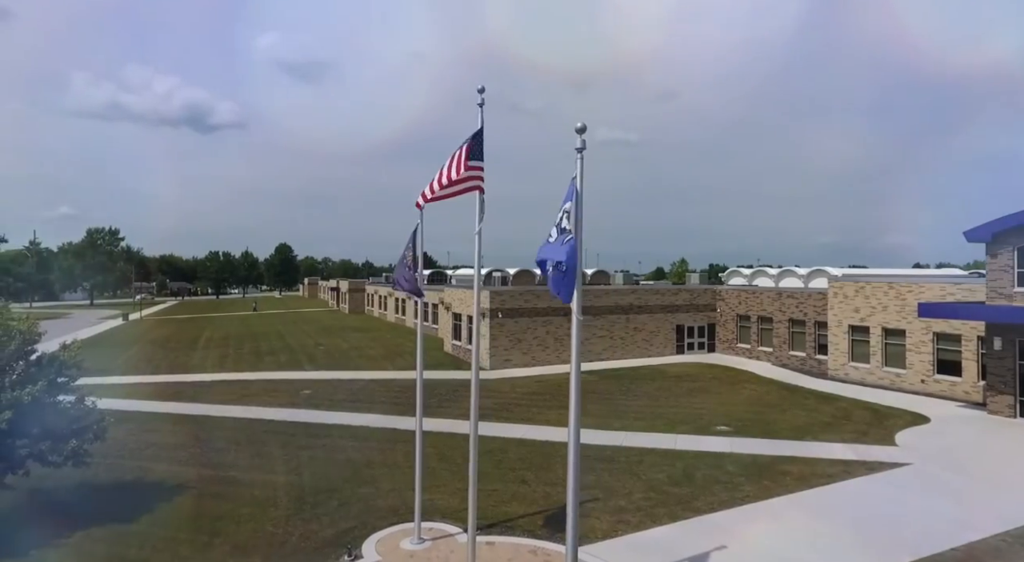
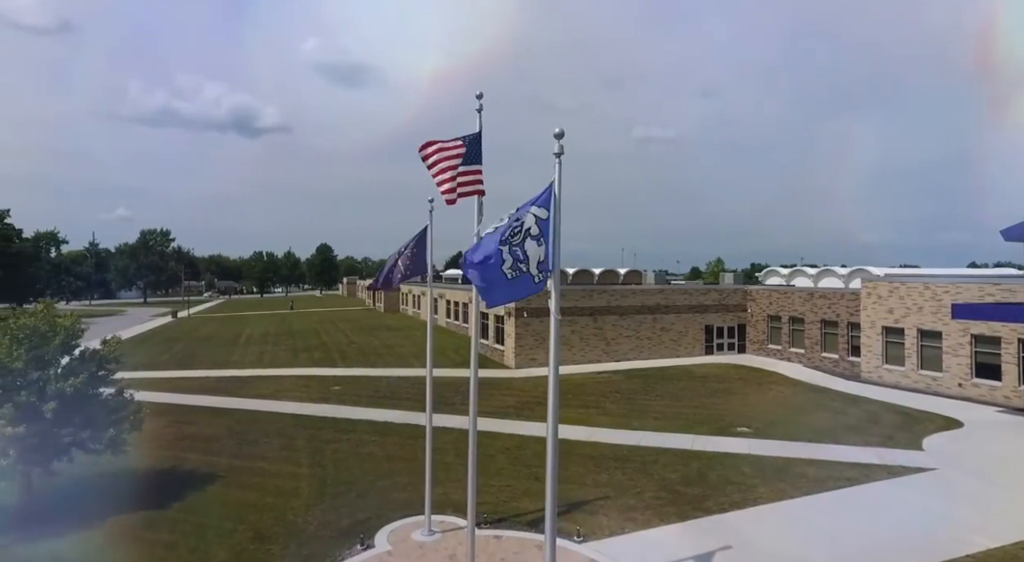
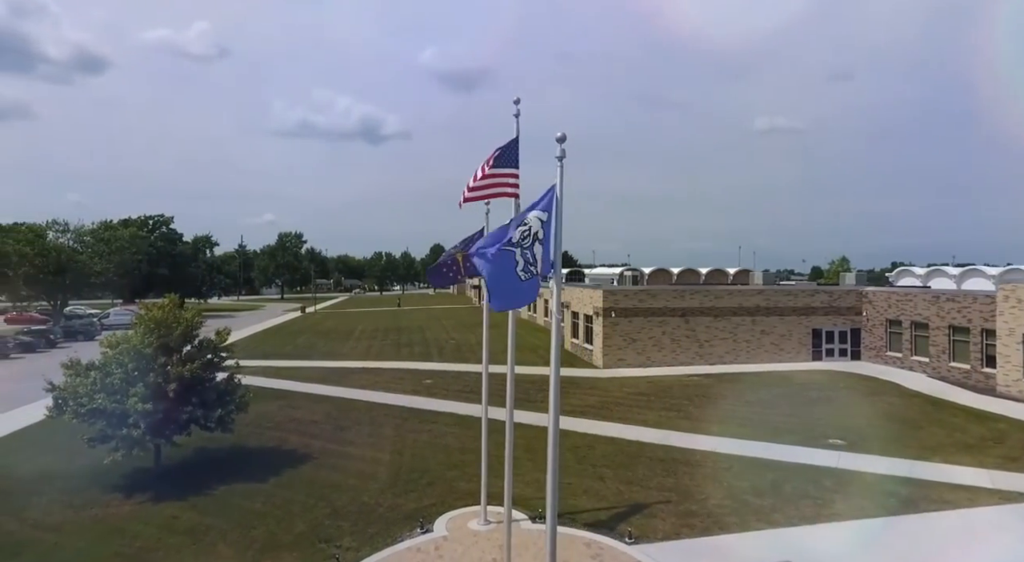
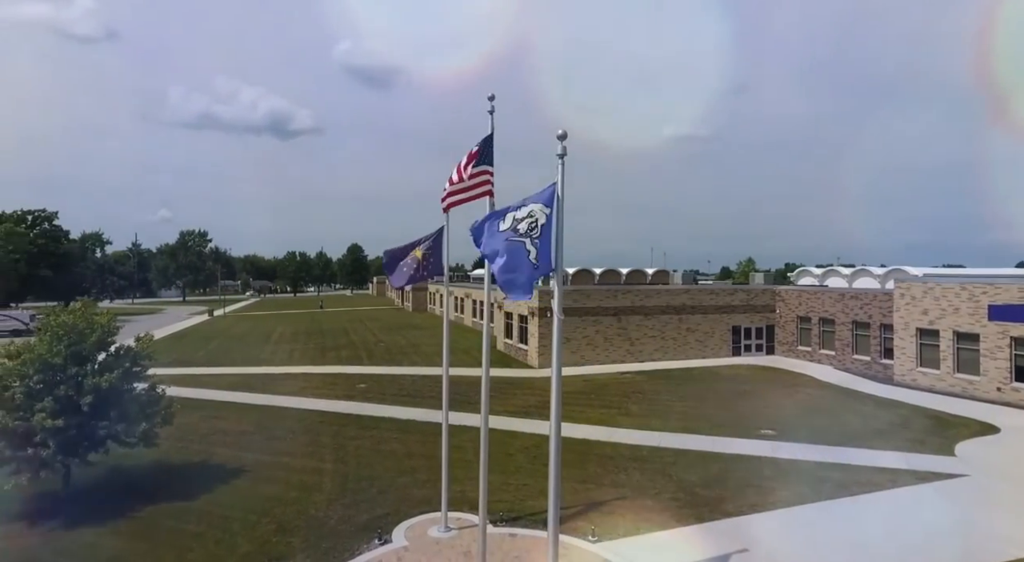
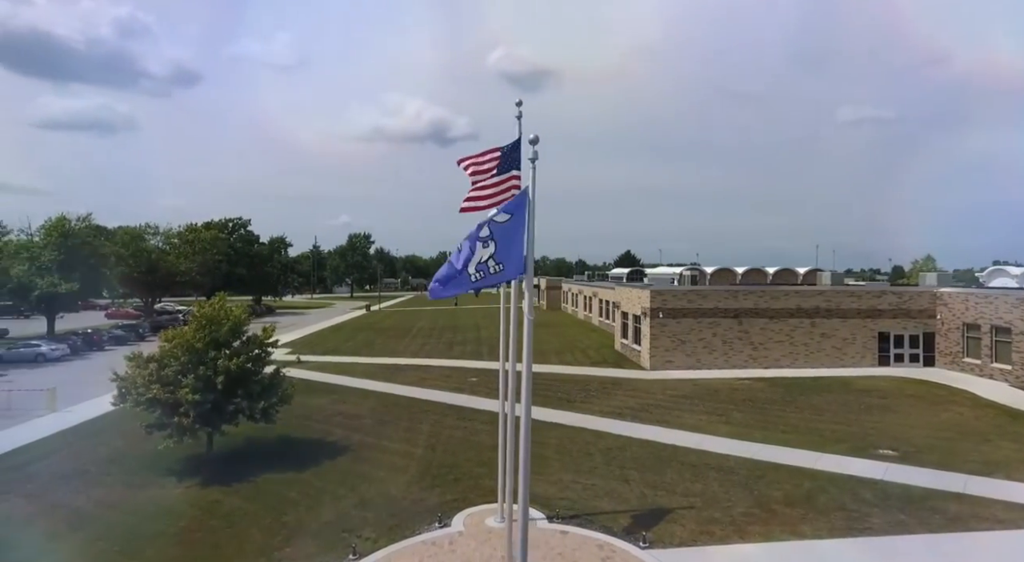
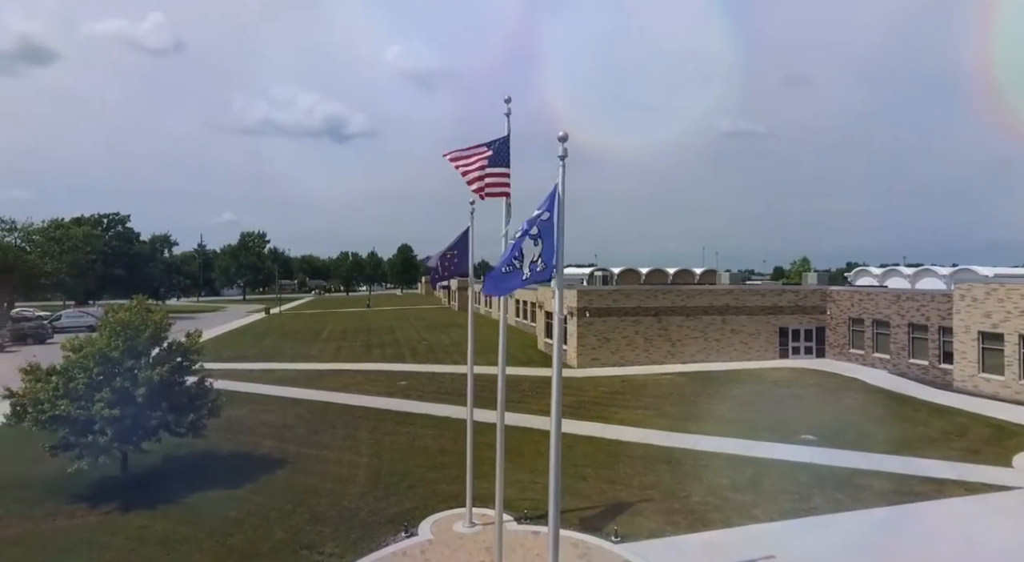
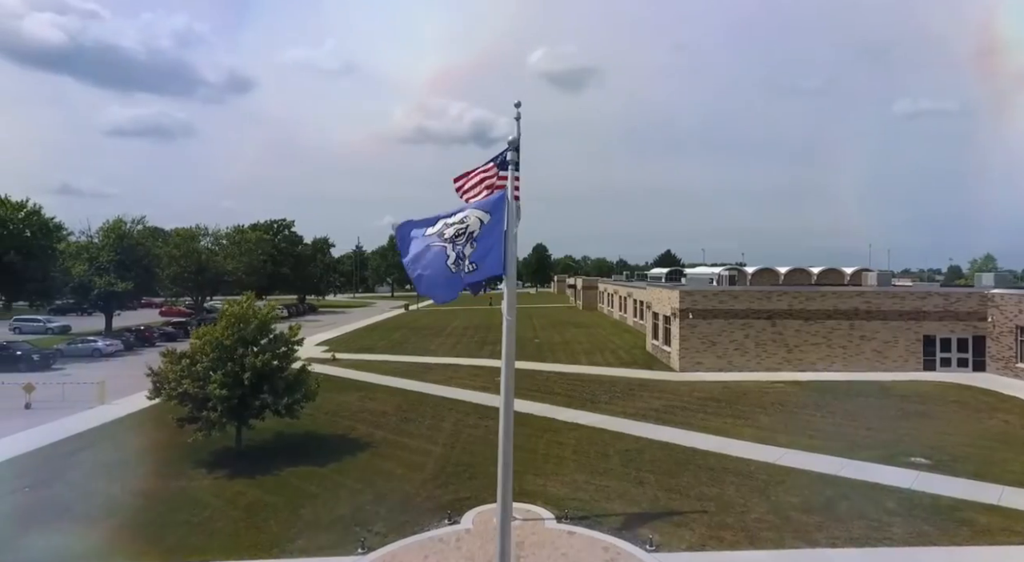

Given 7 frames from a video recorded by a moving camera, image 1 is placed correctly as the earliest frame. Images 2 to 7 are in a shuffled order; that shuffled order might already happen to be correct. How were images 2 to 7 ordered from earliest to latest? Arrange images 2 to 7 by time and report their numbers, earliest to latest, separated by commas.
2, 4, 6, 3, 5, 7
